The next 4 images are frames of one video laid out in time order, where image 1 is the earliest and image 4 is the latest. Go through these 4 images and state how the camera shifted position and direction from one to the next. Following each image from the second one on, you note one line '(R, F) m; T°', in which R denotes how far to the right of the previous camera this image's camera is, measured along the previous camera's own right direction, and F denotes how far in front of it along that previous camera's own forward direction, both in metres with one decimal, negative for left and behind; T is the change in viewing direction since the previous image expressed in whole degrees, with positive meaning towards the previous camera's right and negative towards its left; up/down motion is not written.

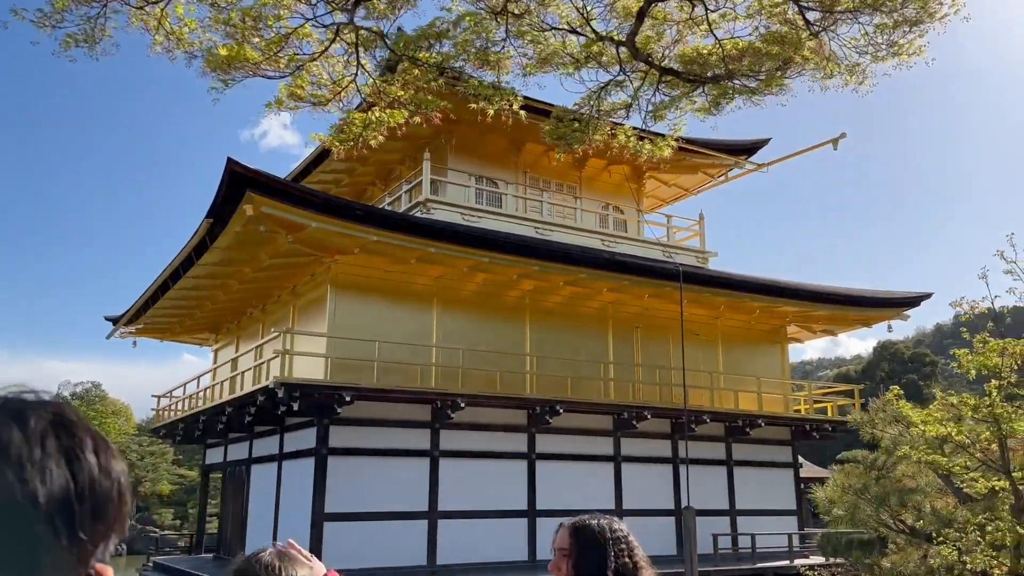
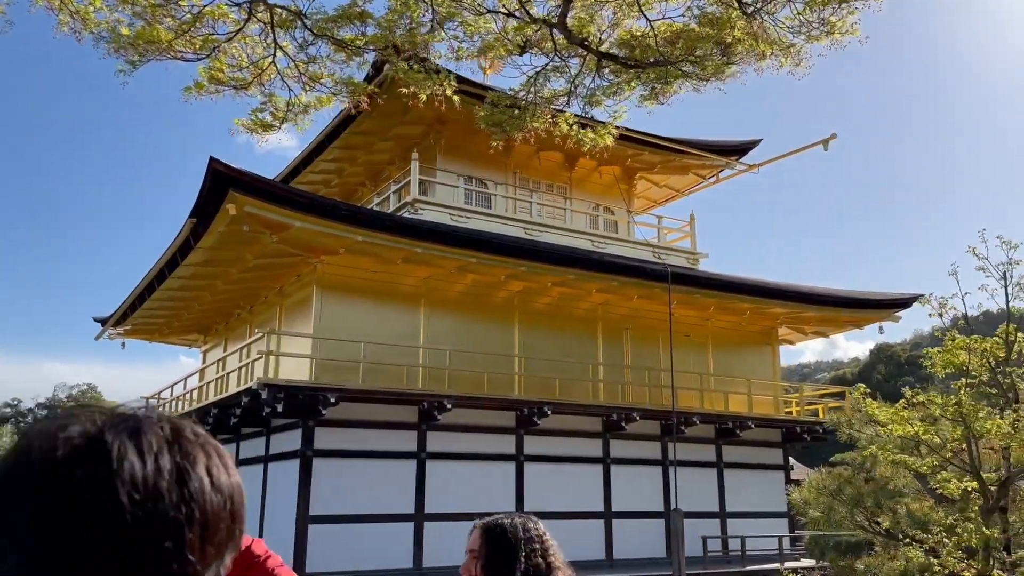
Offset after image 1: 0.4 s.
(+0.1, +0.1) m; 0°
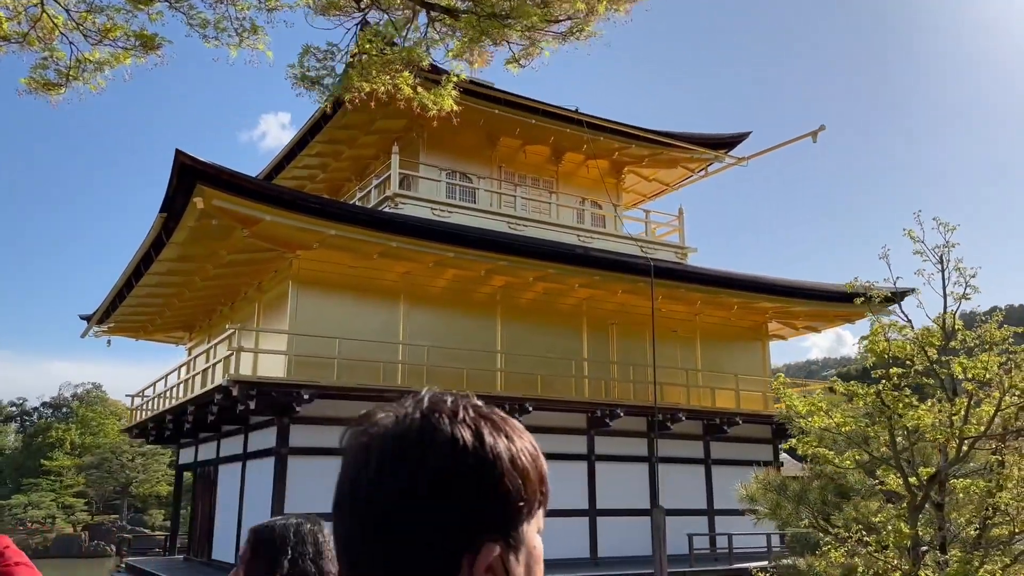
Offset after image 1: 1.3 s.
(+0.3, +0.2) m; 0°
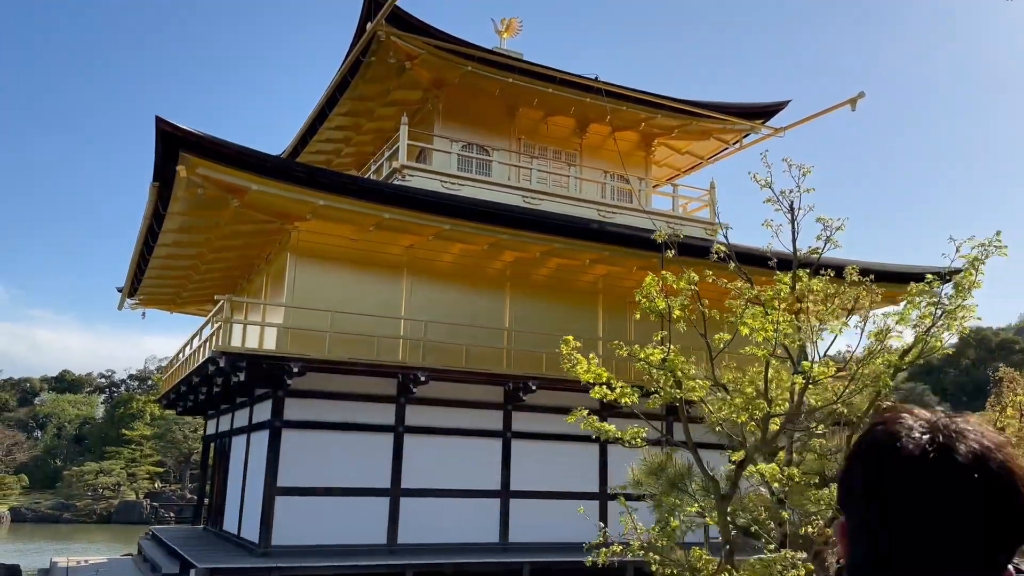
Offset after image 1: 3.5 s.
(+0.9, +0.4) m; -5°
